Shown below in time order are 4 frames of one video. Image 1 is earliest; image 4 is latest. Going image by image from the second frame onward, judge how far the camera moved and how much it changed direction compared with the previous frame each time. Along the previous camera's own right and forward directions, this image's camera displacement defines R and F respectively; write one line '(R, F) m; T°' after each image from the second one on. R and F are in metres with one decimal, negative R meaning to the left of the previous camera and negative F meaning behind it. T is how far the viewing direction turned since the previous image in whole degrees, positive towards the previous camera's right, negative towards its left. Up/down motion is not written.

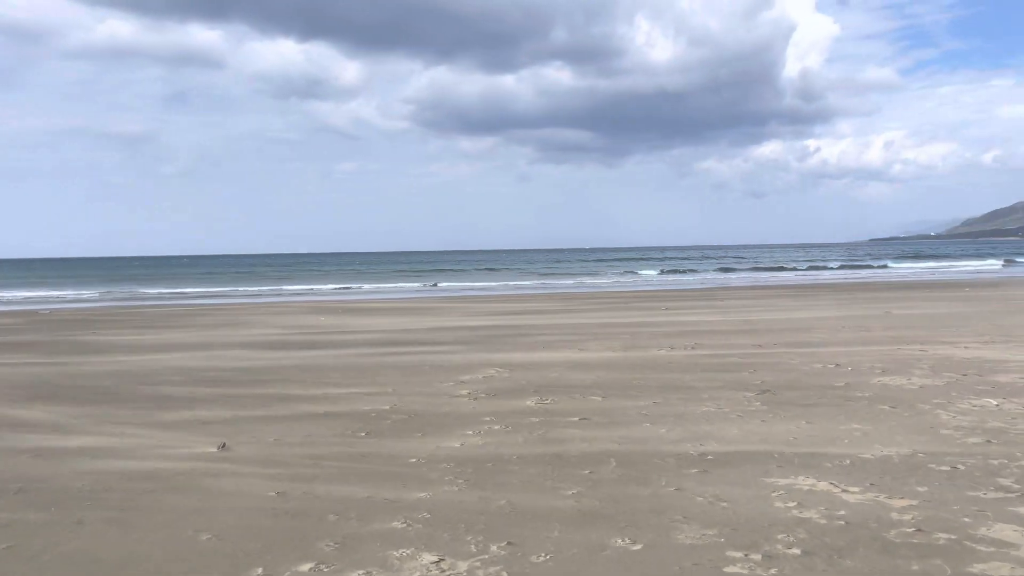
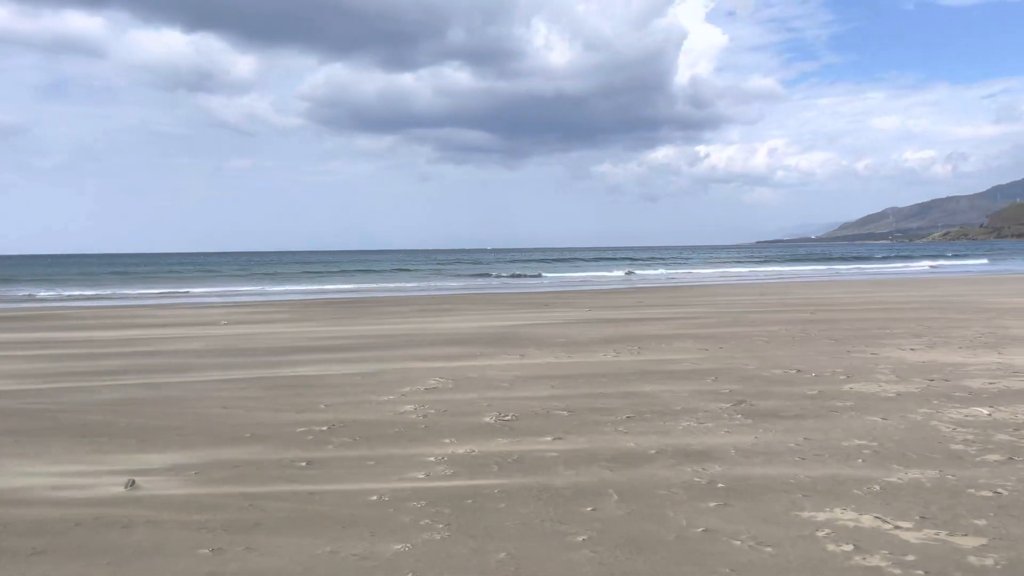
(-0.4, +0.7) m; +7°
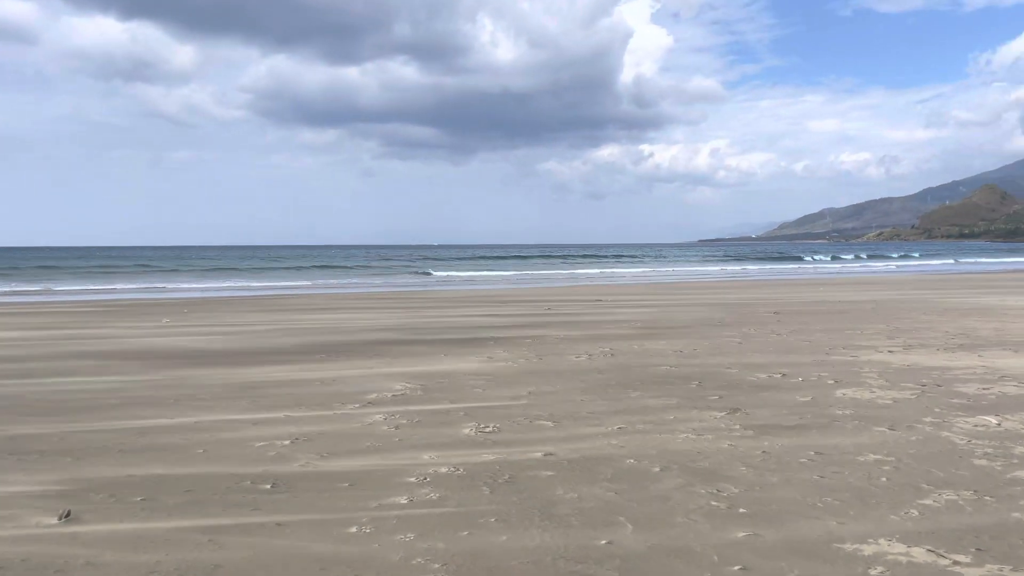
(-0.2, +0.4) m; +4°
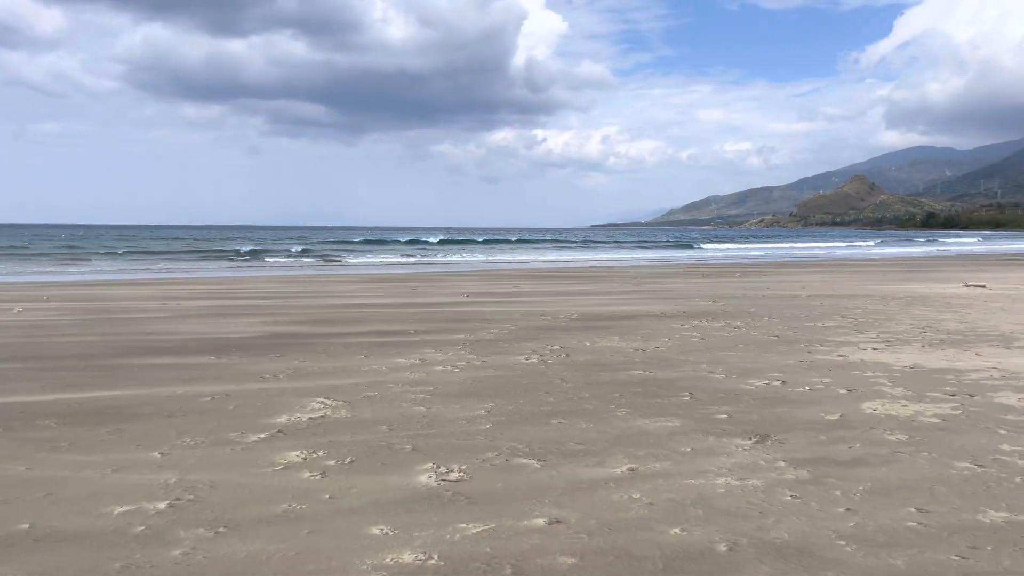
(-0.3, +1.3) m; +7°
